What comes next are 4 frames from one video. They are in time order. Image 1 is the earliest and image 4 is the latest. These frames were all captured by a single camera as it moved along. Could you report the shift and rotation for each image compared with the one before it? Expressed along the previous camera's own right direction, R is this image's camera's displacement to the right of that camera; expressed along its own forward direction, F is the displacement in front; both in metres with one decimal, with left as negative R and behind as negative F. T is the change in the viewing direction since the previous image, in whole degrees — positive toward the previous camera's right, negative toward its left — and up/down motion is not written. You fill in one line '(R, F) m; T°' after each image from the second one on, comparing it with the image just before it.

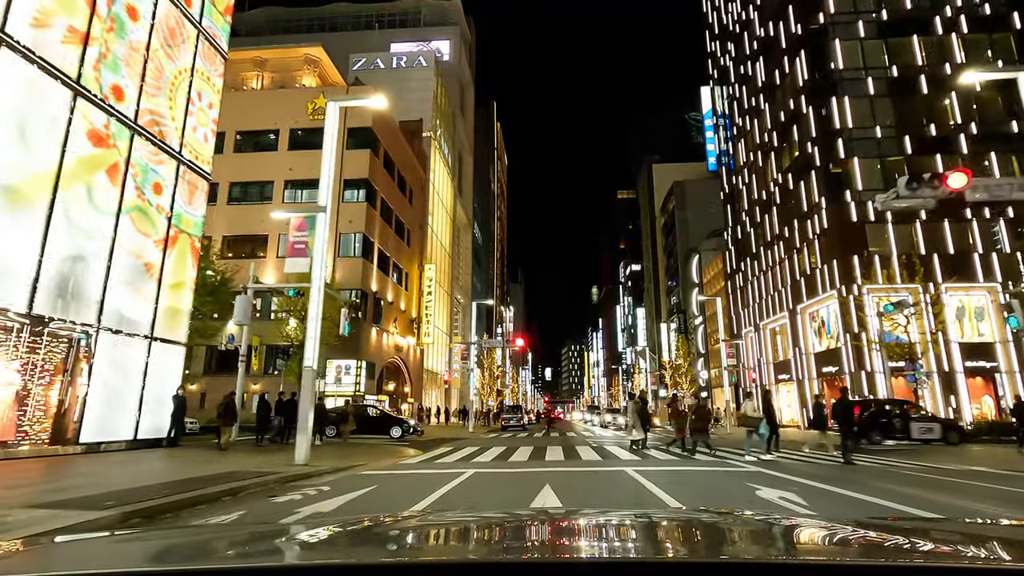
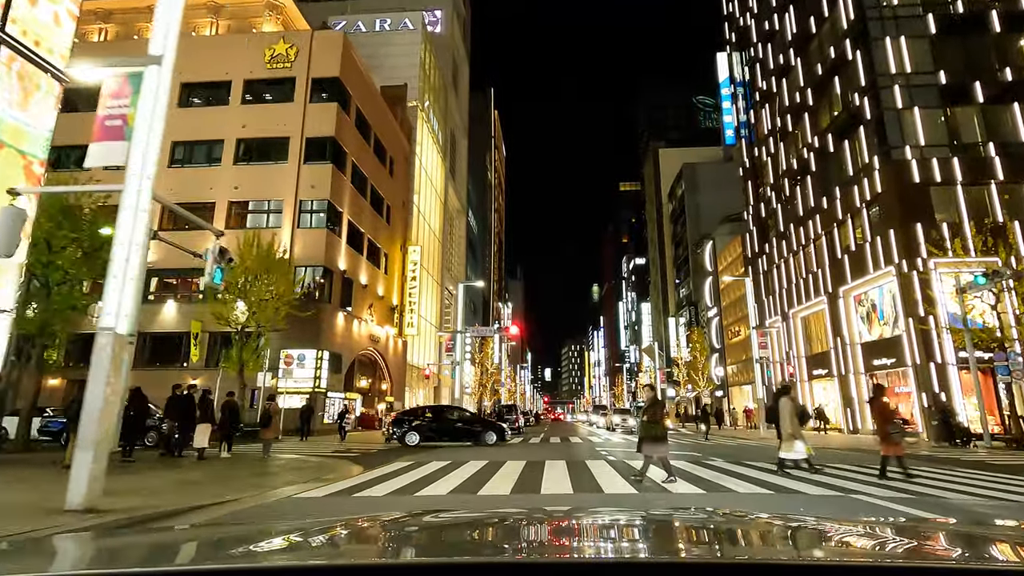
(+0.4, +5.8) m; 0°
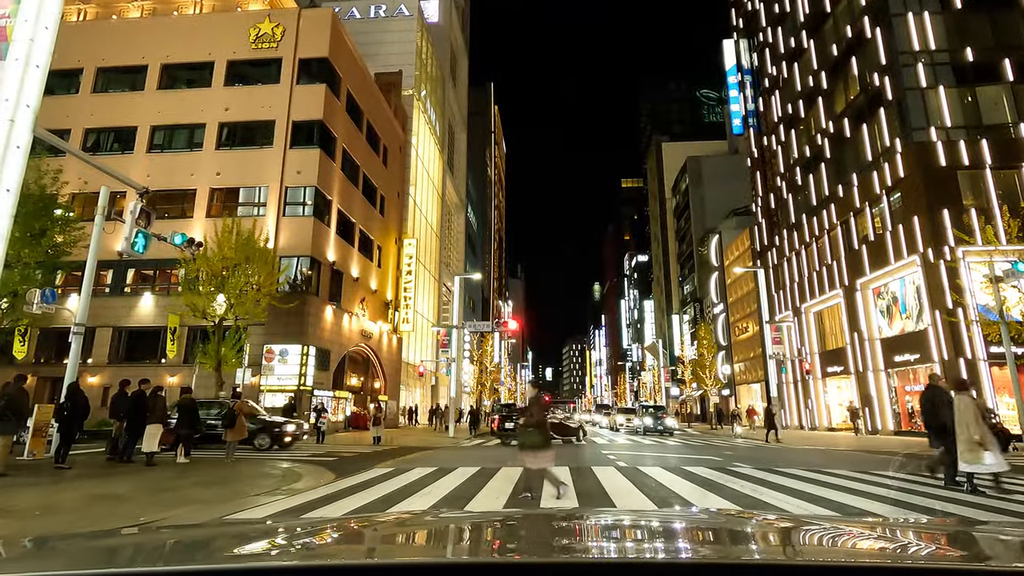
(+0.1, +1.8) m; 0°
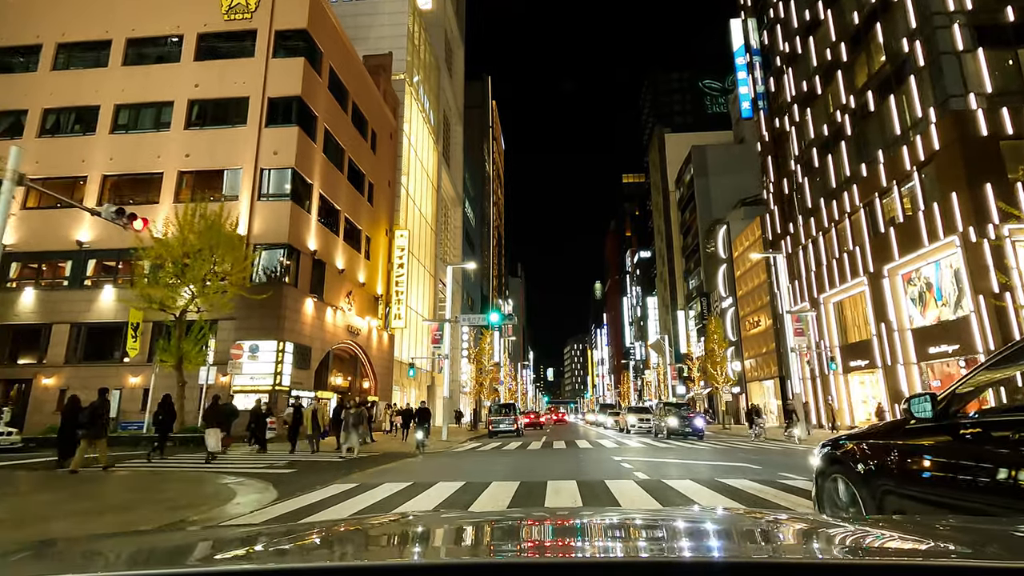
(+0.2, +2.5) m; 0°
